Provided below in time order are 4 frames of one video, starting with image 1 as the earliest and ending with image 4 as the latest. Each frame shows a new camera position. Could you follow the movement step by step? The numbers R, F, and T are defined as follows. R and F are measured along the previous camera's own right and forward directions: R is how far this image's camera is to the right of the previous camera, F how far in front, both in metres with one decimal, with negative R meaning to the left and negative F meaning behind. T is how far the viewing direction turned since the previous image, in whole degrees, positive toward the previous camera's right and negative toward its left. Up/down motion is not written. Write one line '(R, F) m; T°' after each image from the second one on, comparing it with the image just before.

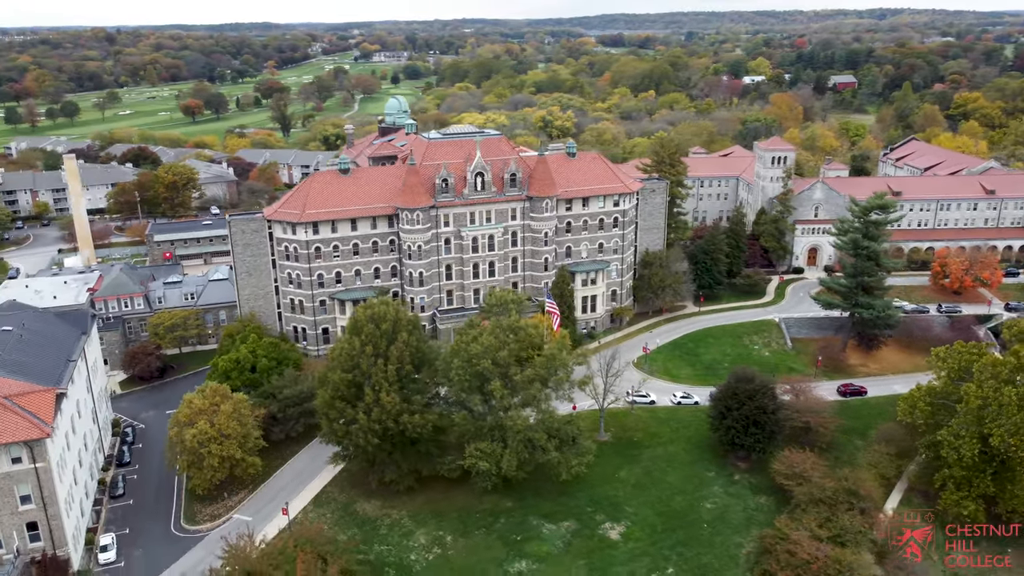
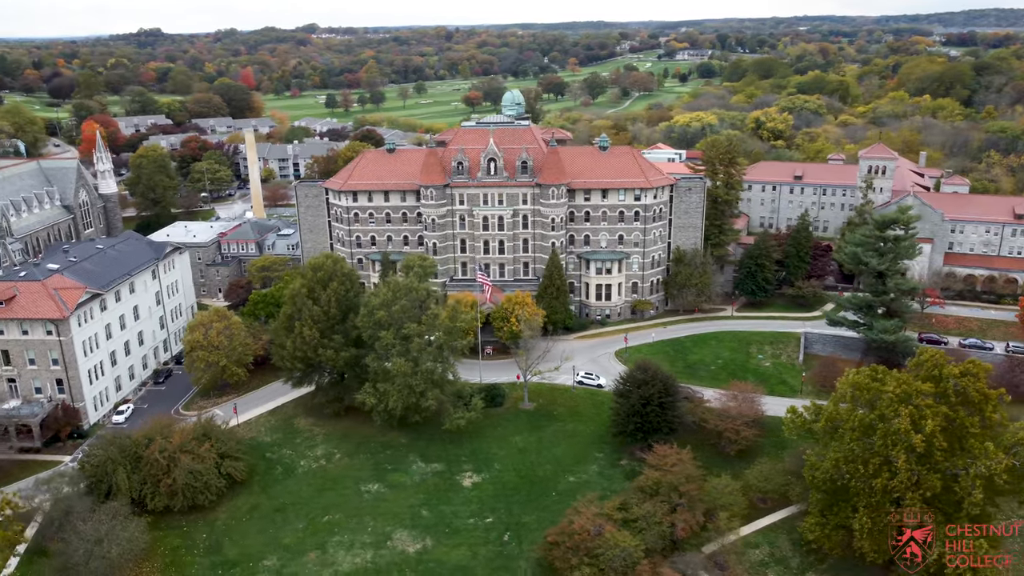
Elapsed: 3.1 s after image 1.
(+27.8, -1.0) m; -22°
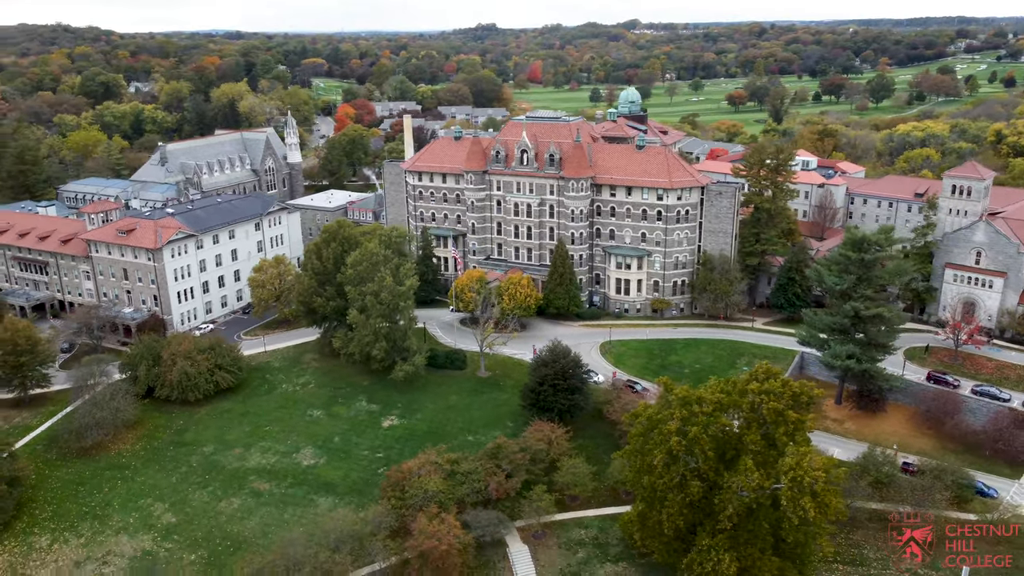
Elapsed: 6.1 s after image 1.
(+27.8, -0.9) m; -21°
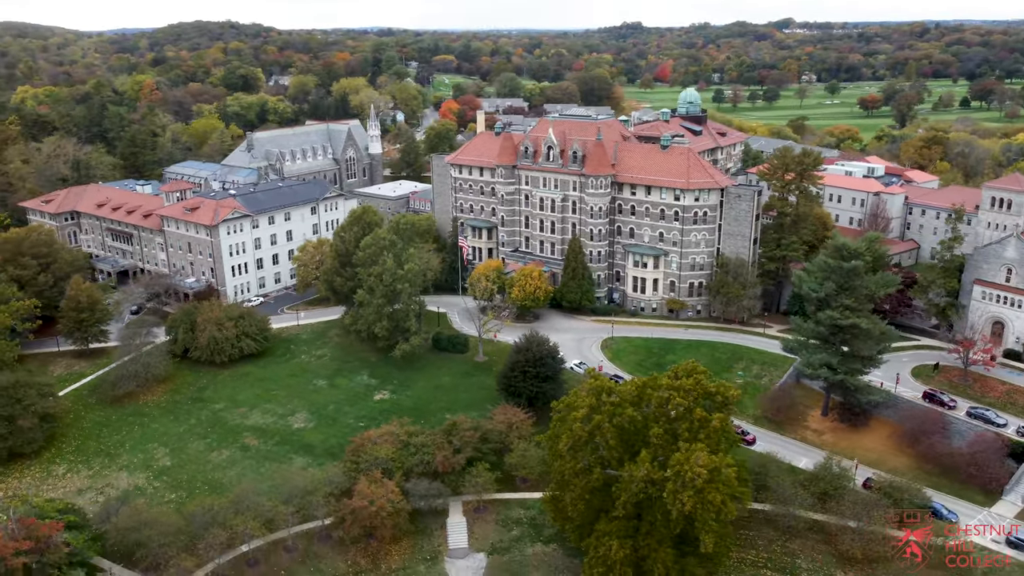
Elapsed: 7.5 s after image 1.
(+12.1, -1.6) m; -10°
